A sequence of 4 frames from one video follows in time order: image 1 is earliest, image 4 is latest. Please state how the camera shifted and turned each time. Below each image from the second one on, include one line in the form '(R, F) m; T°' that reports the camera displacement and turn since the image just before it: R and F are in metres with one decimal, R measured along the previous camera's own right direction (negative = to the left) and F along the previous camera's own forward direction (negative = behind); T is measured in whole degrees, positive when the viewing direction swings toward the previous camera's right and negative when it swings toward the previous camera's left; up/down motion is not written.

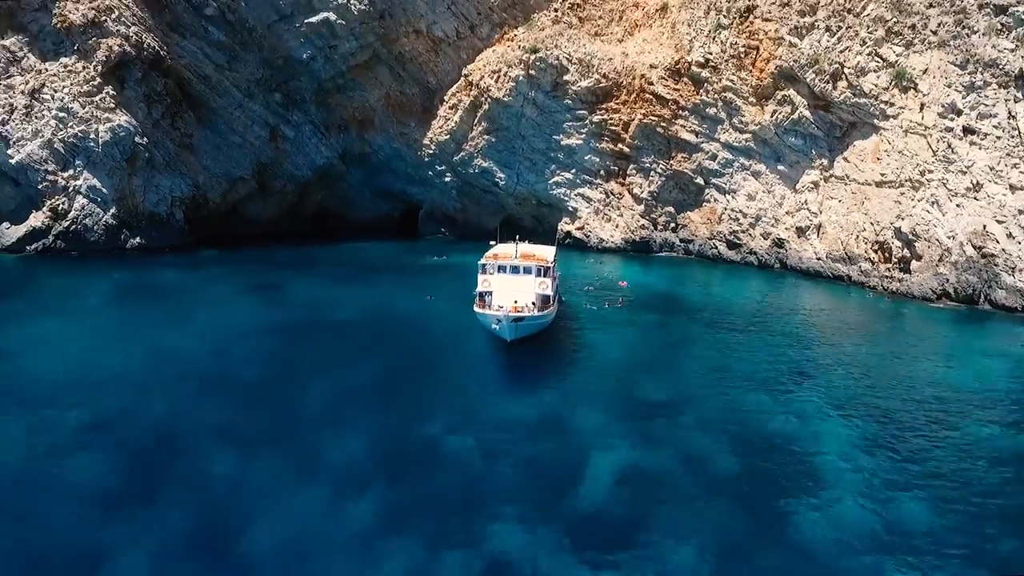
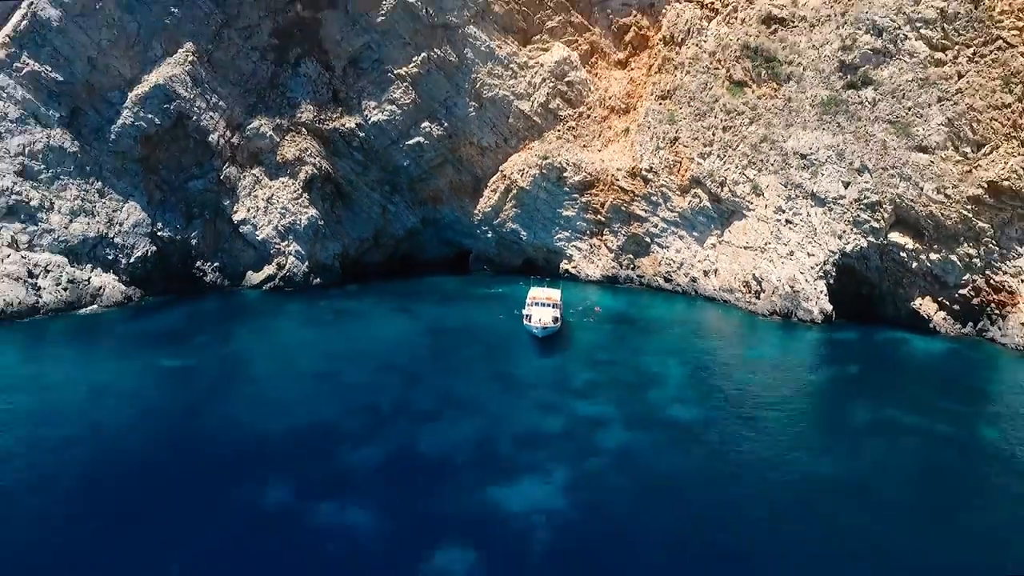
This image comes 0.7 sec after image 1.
(-1.1, -14.3) m; 0°
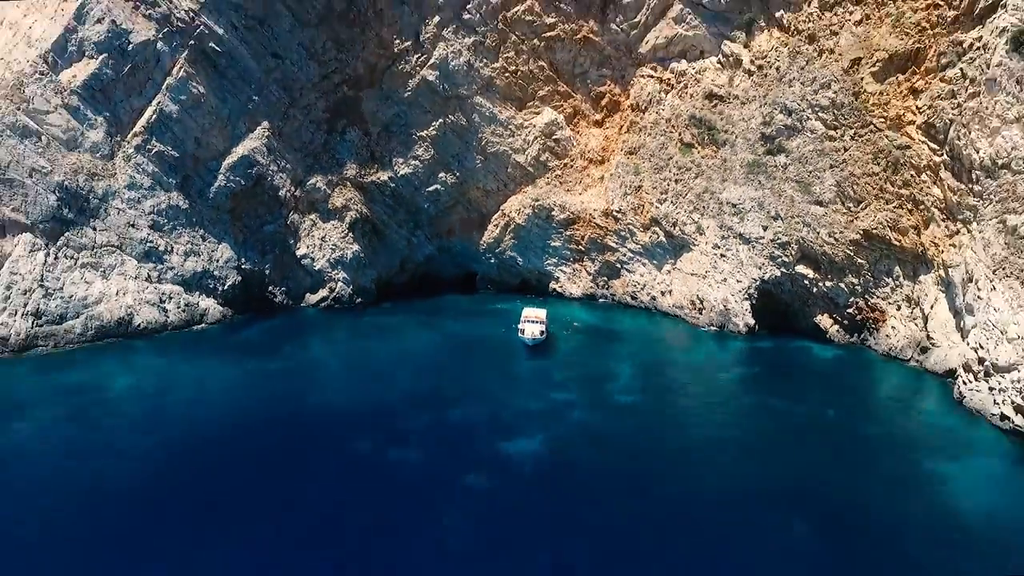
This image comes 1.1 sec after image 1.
(+0.1, -9.6) m; 0°
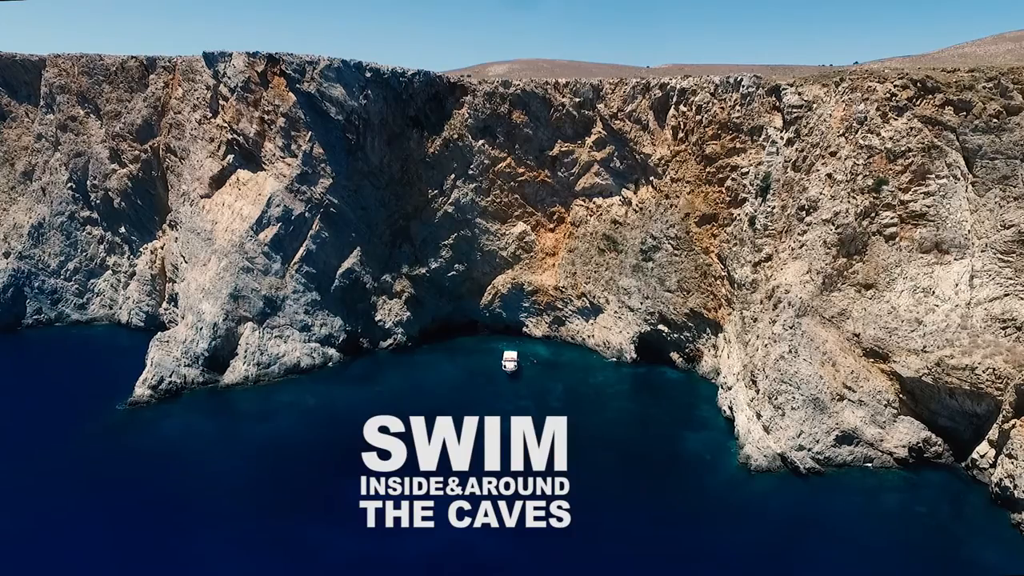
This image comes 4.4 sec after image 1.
(+0.9, -30.6) m; 0°
